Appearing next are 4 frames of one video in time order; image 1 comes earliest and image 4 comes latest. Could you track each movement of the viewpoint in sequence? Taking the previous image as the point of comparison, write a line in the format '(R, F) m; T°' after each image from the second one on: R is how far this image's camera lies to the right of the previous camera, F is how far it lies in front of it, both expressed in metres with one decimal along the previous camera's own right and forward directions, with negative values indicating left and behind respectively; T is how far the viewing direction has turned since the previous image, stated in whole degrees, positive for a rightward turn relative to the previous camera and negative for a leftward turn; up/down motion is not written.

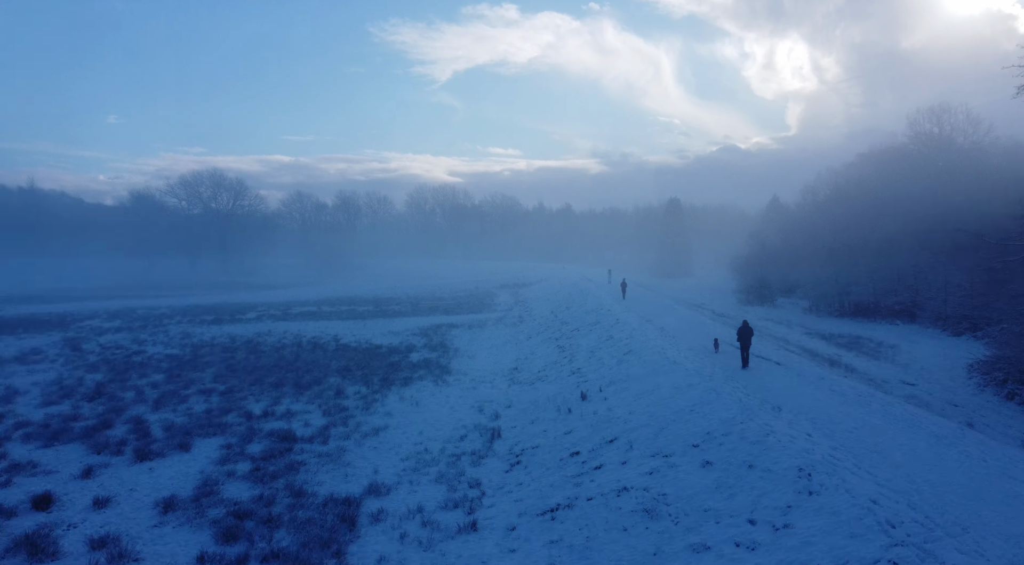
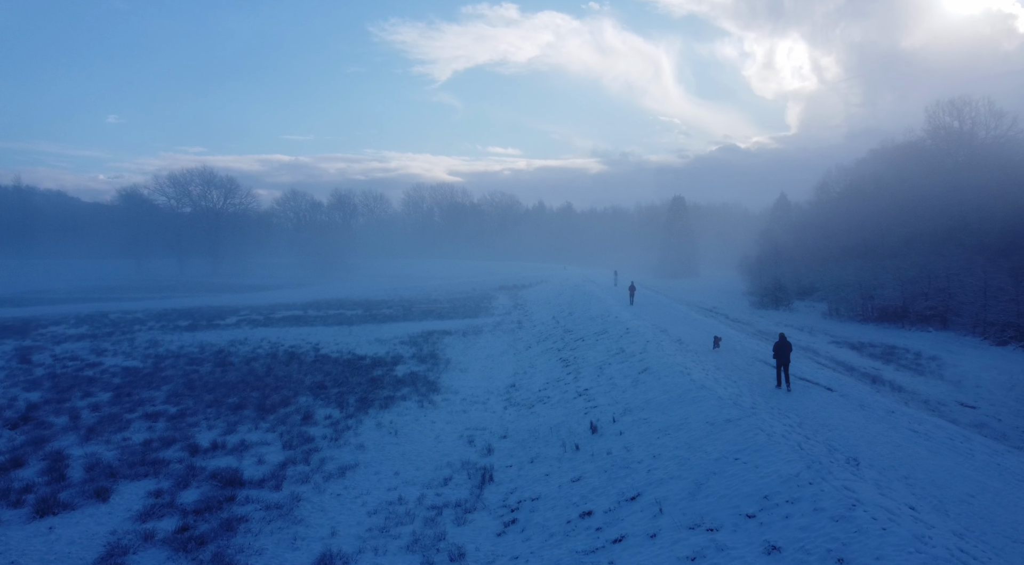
(+0.1, +3.0) m; 0°
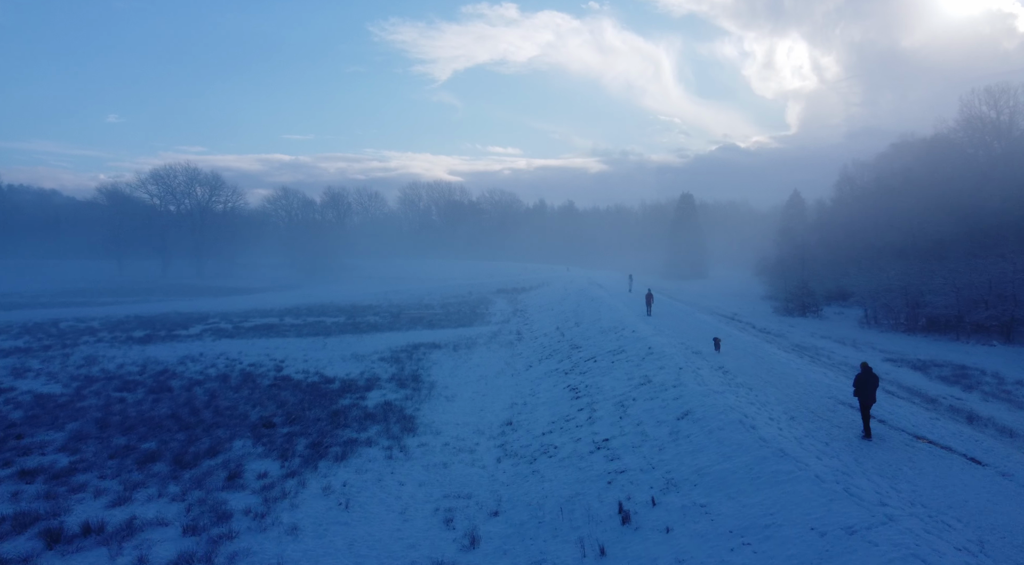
(+0.1, +4.7) m; 0°
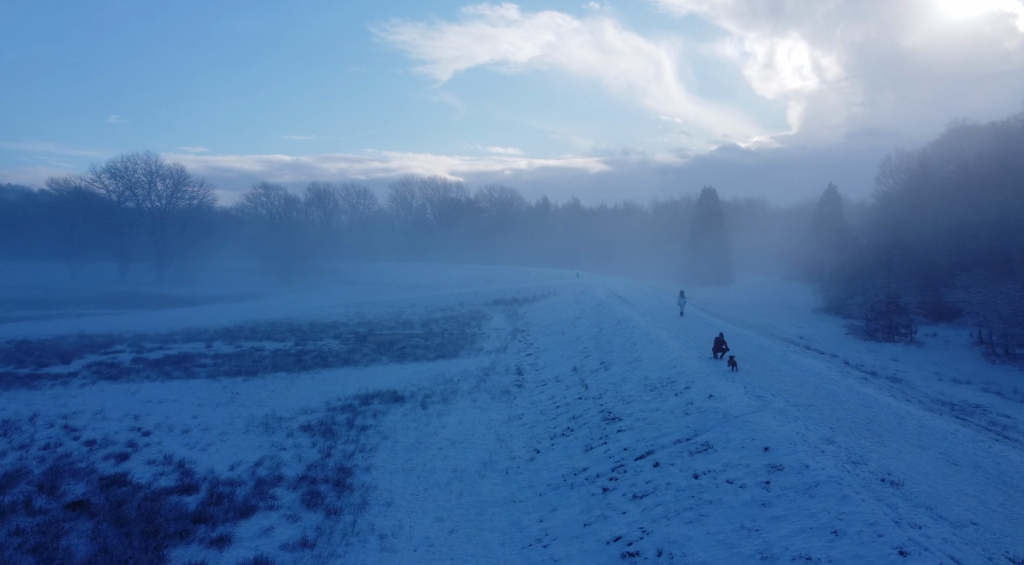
(+0.2, +10.1) m; 0°
